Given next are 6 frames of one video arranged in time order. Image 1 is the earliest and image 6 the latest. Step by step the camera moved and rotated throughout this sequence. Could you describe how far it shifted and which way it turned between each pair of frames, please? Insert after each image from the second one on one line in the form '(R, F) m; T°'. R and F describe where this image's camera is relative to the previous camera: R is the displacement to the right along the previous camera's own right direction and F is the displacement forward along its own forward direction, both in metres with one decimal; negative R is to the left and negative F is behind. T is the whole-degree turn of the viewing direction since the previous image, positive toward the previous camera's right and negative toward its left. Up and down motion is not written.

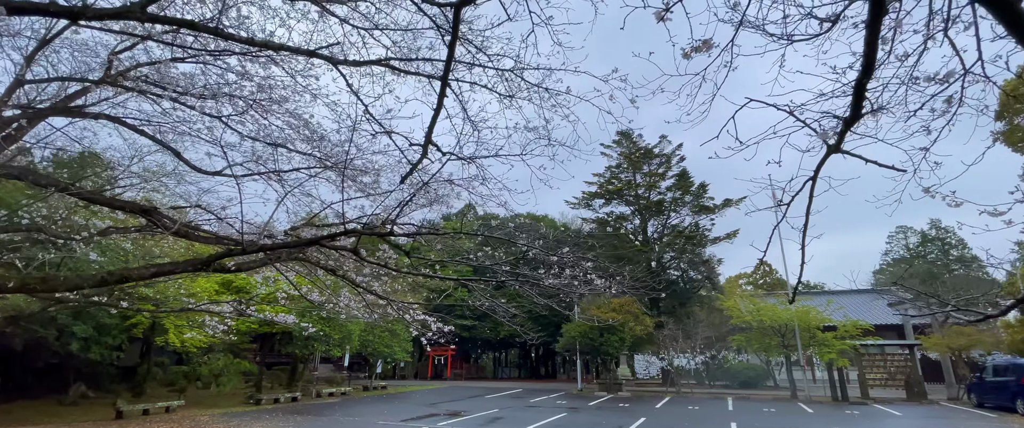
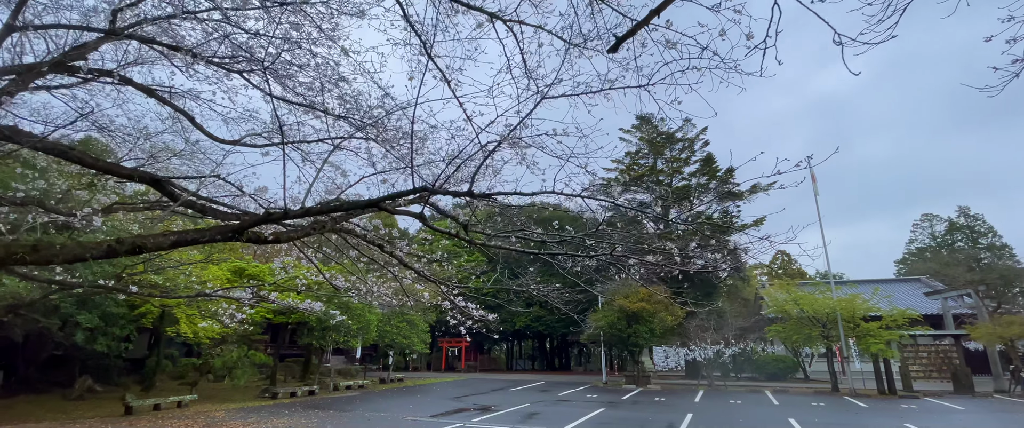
(-0.6, +0.8) m; 0°
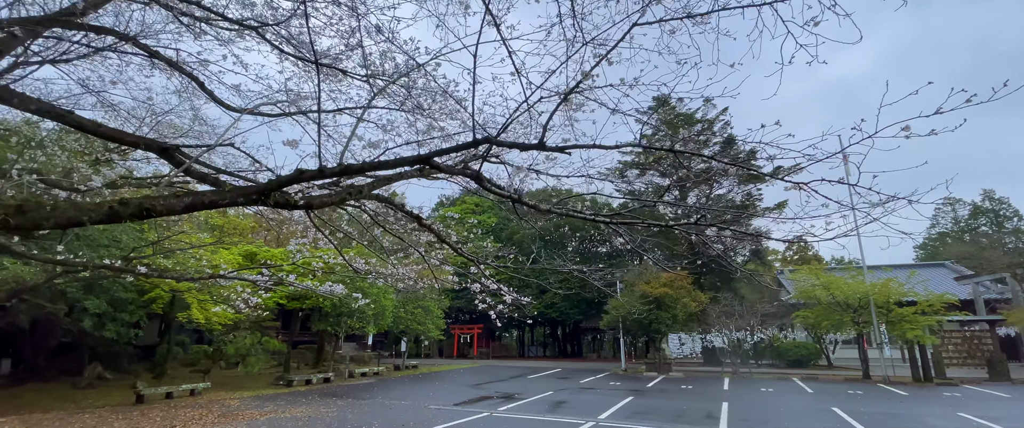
(-0.4, +0.5) m; -1°
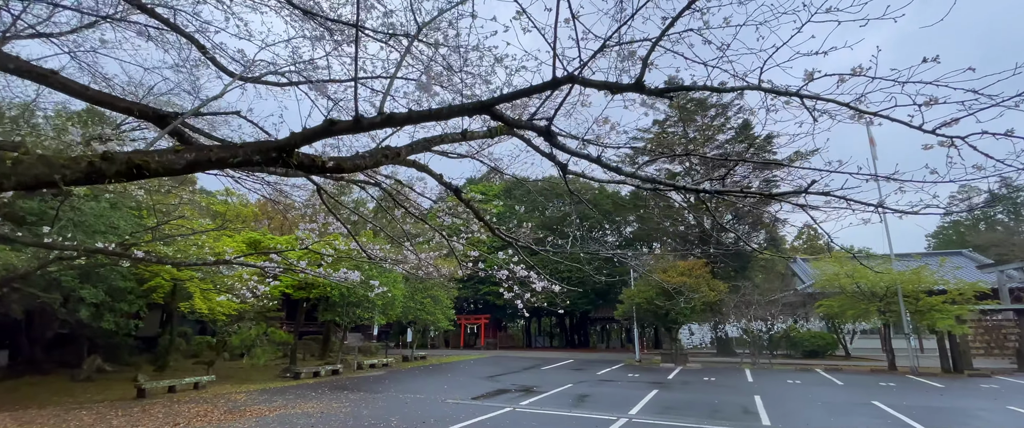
(-0.3, +0.5) m; 0°
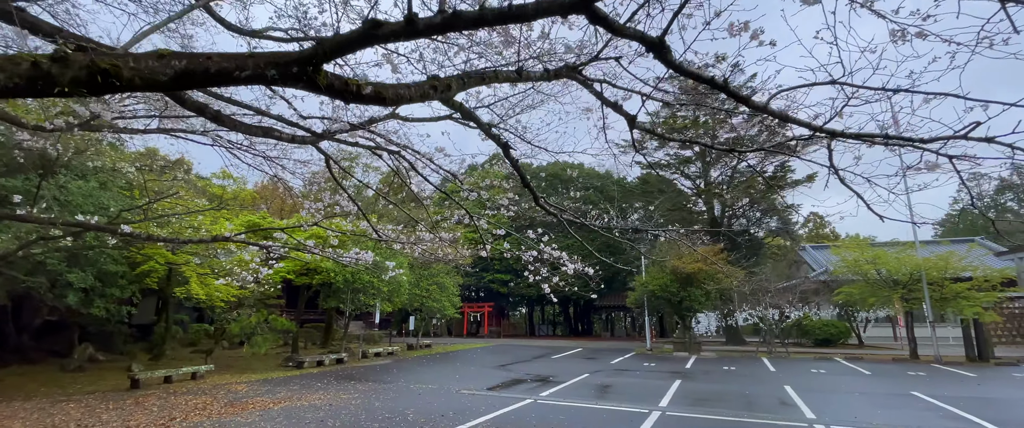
(-0.3, +0.5) m; 0°
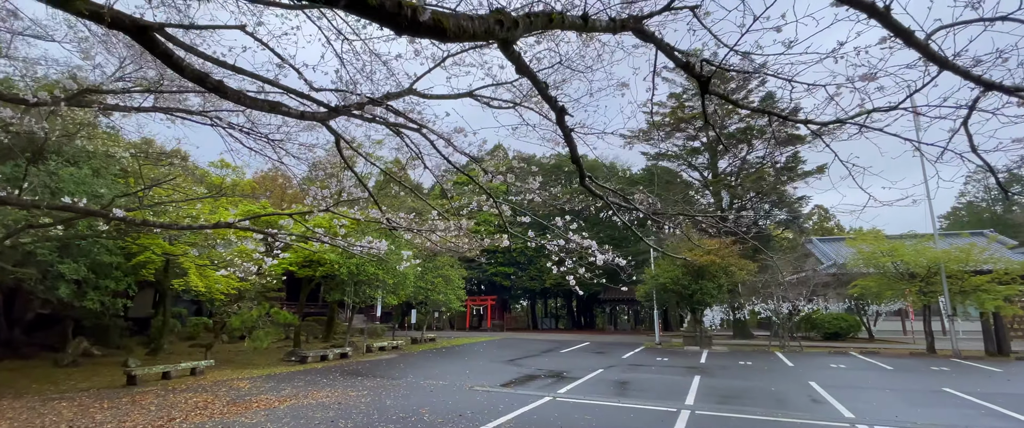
(-0.2, +0.4) m; 0°
